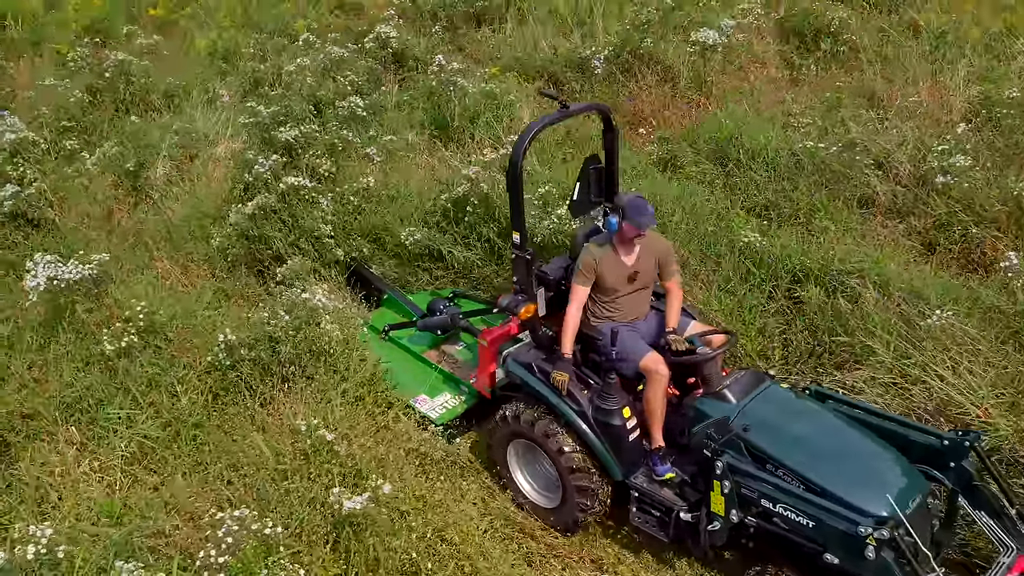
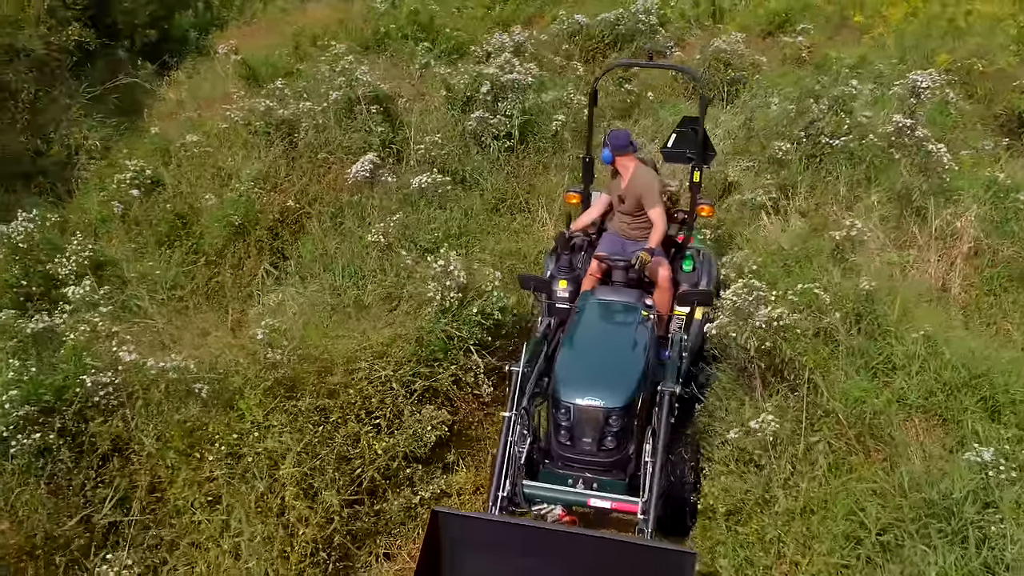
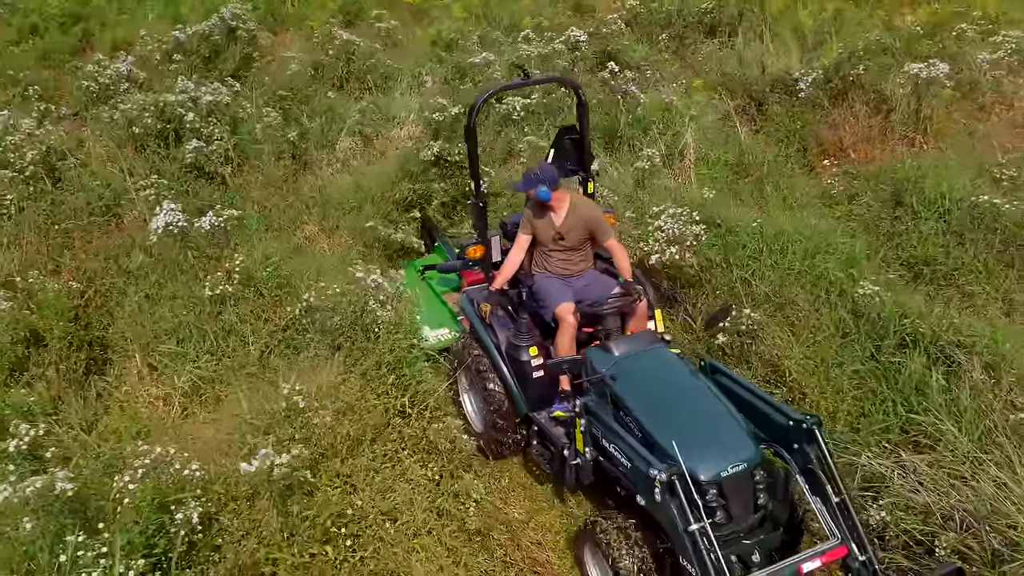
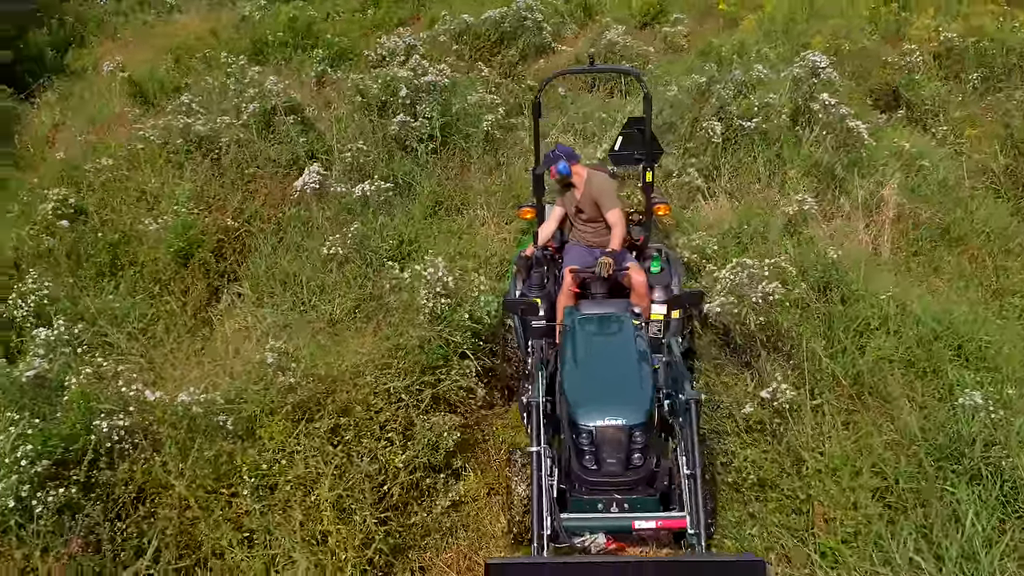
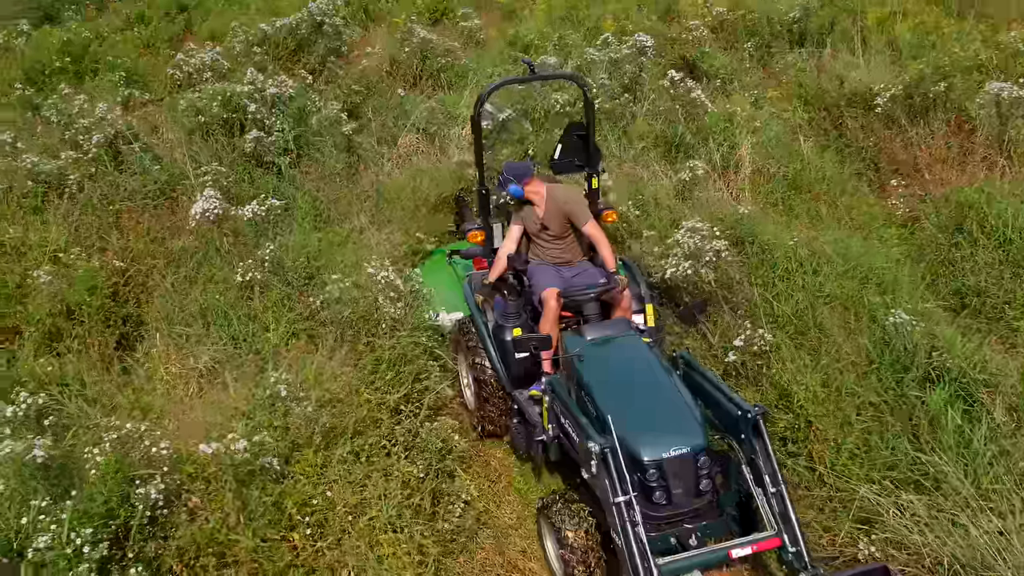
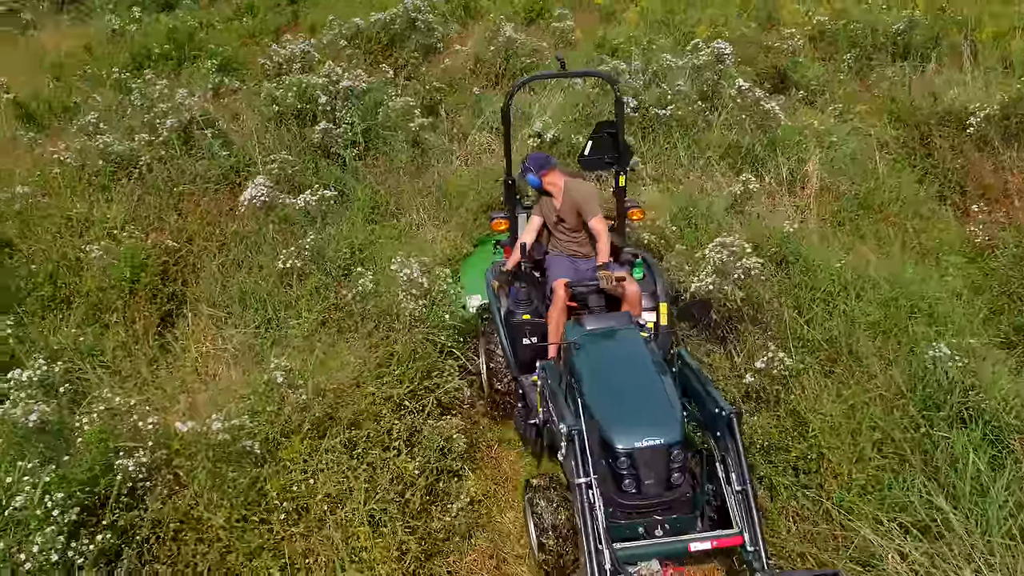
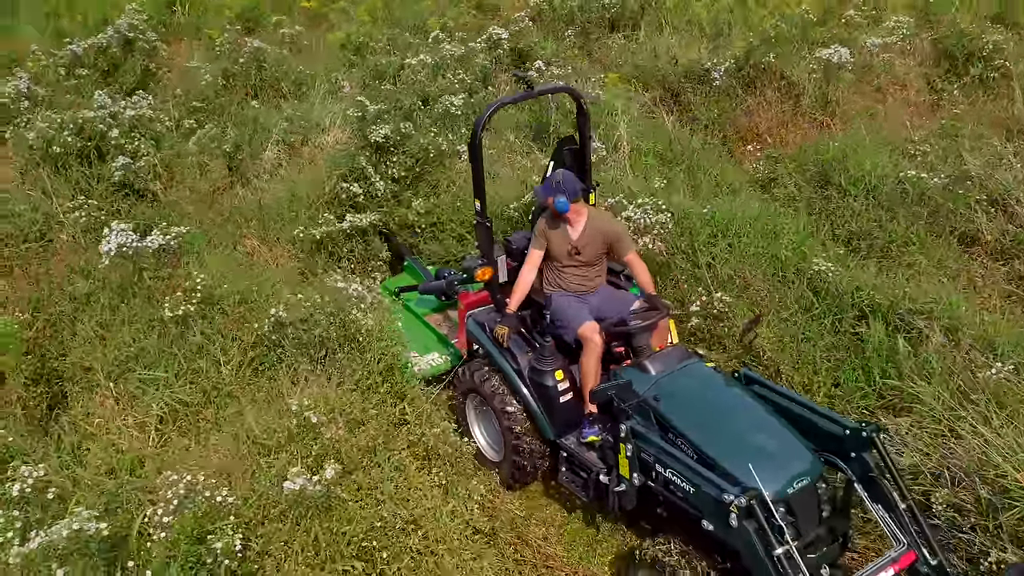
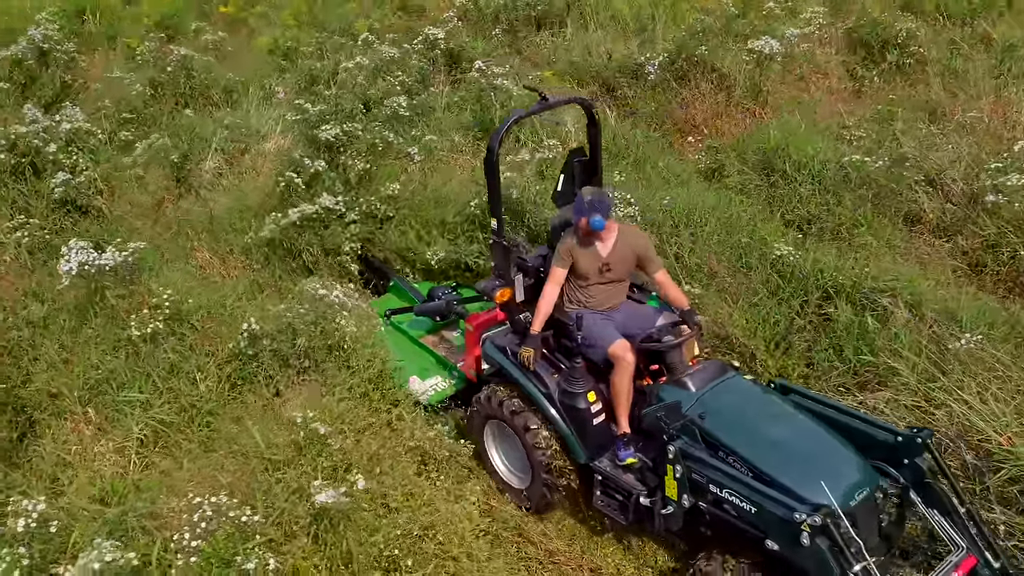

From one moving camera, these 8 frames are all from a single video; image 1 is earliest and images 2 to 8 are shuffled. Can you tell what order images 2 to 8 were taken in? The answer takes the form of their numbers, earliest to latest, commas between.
8, 7, 3, 5, 6, 4, 2
